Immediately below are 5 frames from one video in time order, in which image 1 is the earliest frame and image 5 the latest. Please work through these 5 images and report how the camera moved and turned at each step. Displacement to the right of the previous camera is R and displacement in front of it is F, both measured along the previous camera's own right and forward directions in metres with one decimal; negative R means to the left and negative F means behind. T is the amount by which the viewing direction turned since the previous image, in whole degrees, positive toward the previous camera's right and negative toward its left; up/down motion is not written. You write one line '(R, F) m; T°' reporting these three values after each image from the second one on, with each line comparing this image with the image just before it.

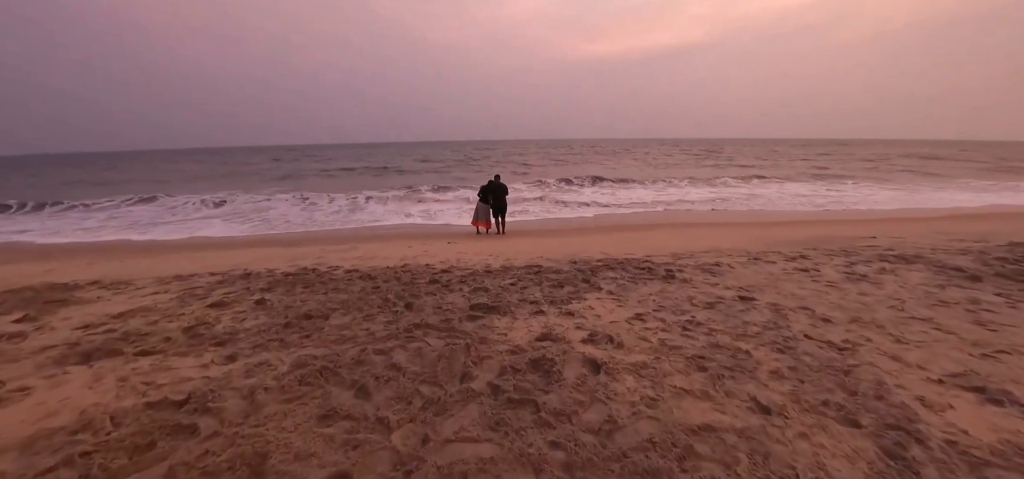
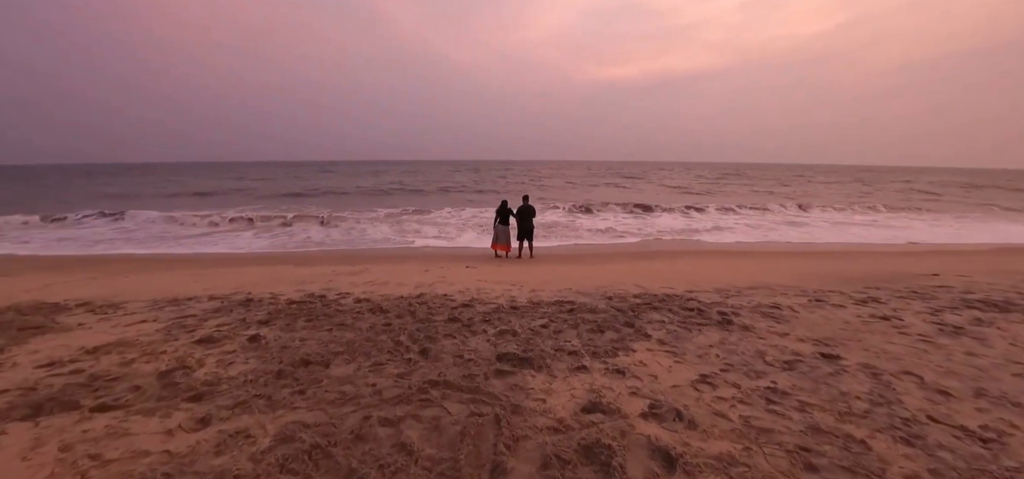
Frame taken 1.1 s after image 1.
(-0.2, +0.6) m; -2°
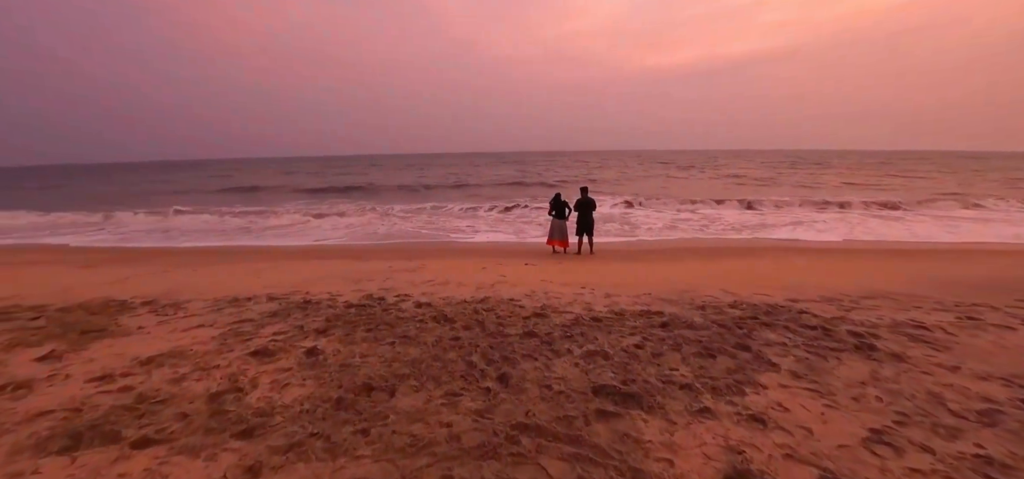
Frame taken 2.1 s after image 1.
(-0.4, +0.6) m; -6°
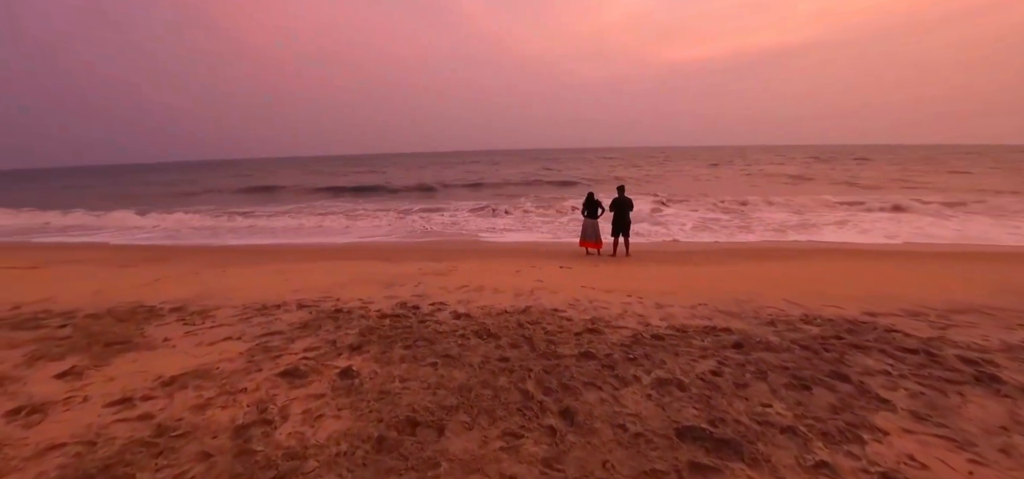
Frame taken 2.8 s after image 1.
(-0.3, +0.4) m; -3°
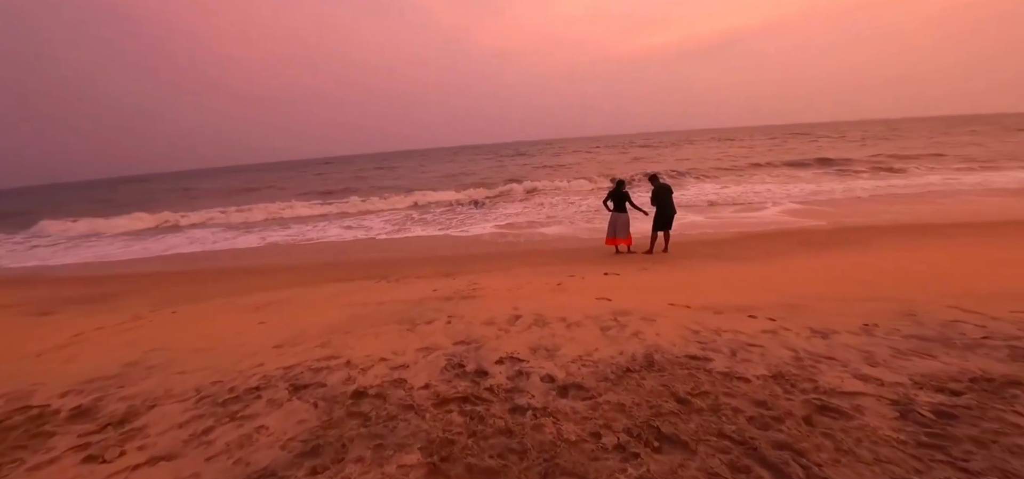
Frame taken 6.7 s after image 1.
(-1.0, +1.6) m; +4°
